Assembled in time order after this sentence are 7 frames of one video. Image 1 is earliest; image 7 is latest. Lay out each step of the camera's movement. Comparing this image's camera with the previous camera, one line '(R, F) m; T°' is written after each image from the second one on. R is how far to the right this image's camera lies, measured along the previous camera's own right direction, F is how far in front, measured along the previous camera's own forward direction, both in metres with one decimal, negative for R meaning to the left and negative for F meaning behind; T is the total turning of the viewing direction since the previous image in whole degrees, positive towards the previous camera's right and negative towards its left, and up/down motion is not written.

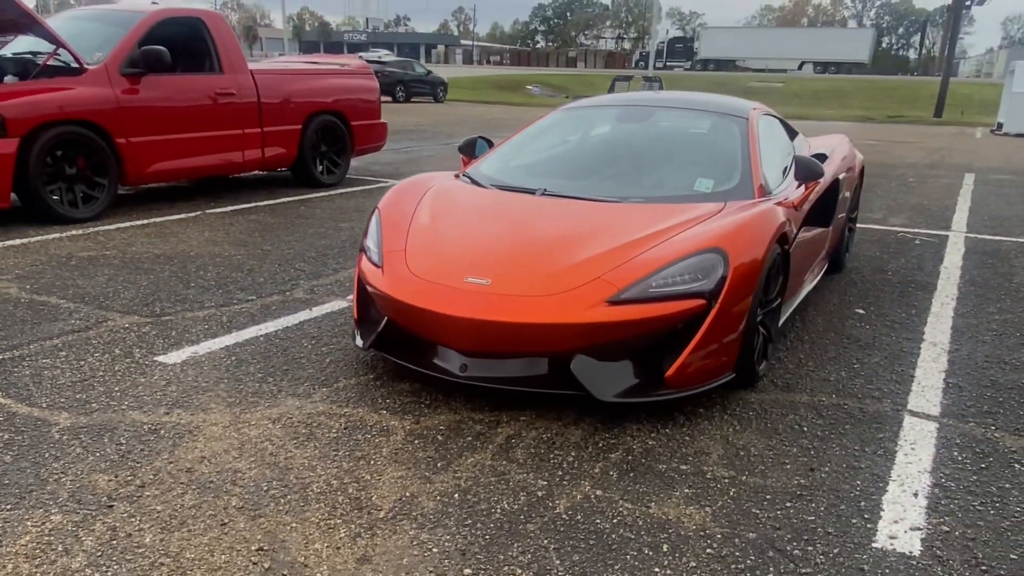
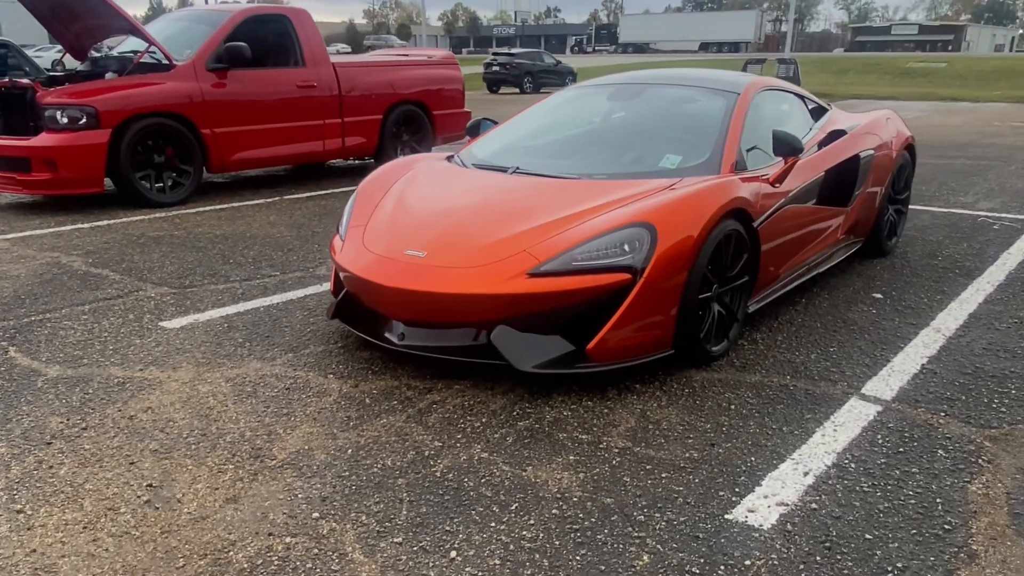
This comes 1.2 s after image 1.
(+0.8, 0.0) m; -10°
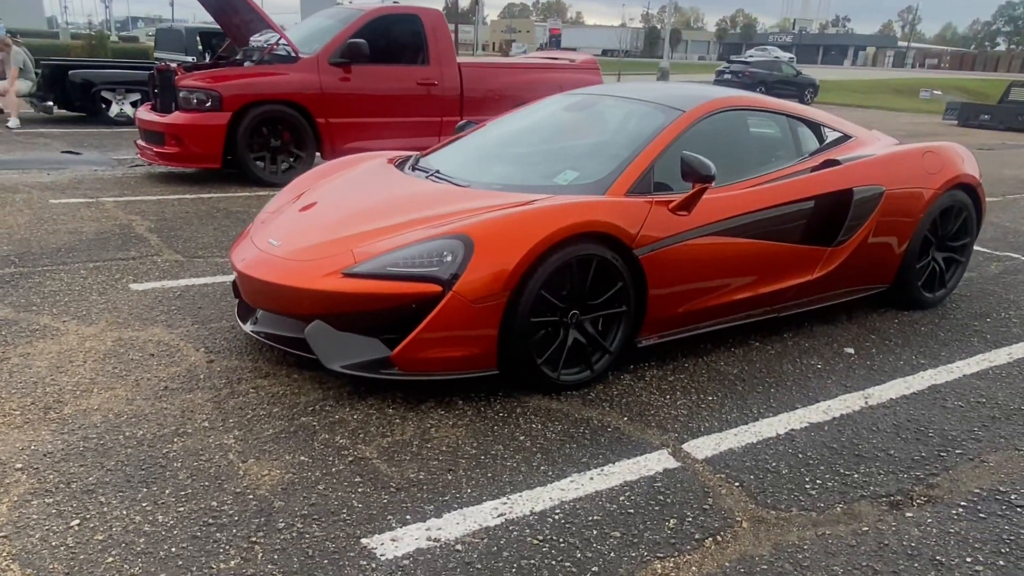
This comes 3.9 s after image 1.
(+1.5, +0.3) m; -16°
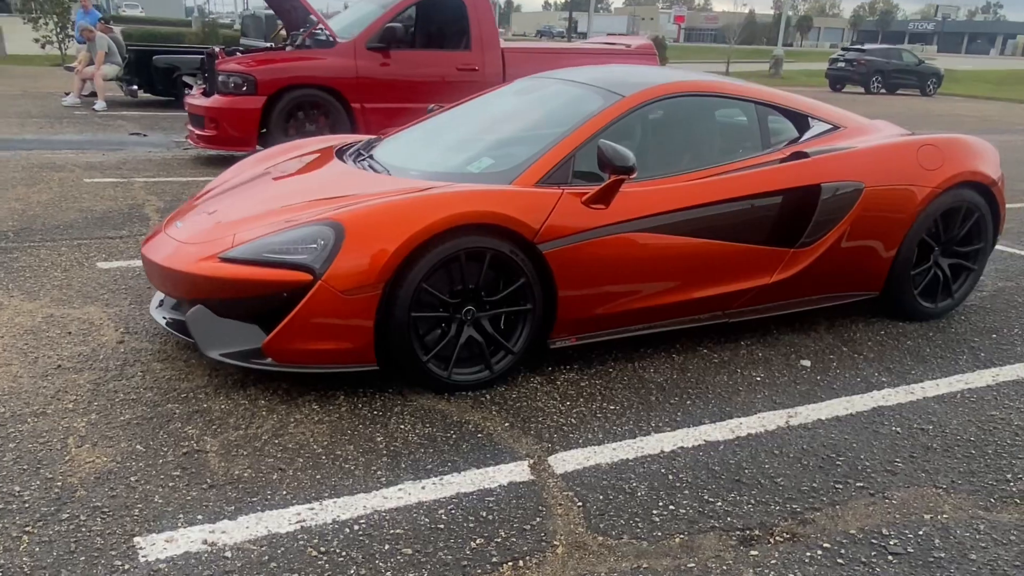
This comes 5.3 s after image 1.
(+0.8, +0.2) m; -7°
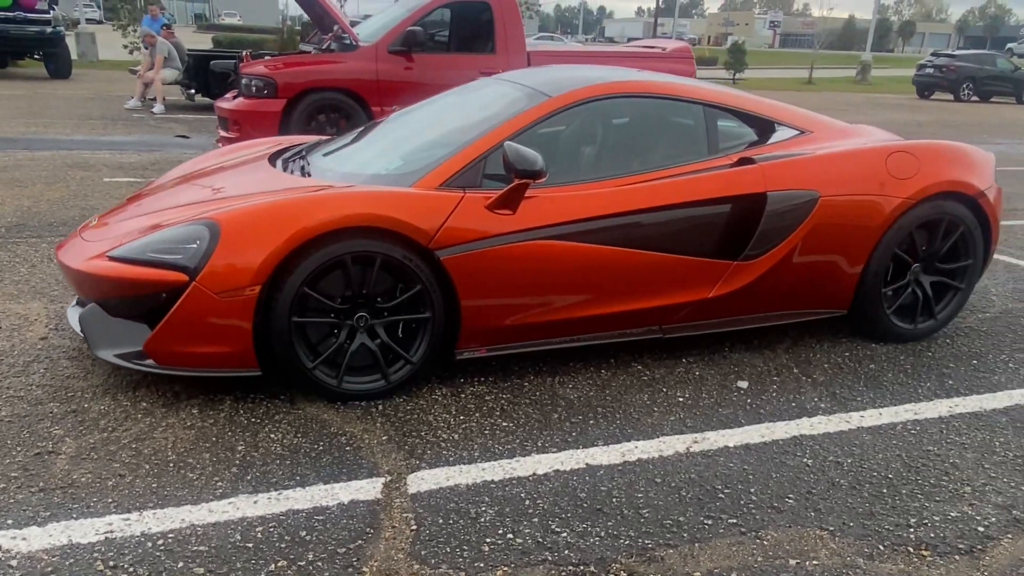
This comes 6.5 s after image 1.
(+0.7, +0.2) m; -6°
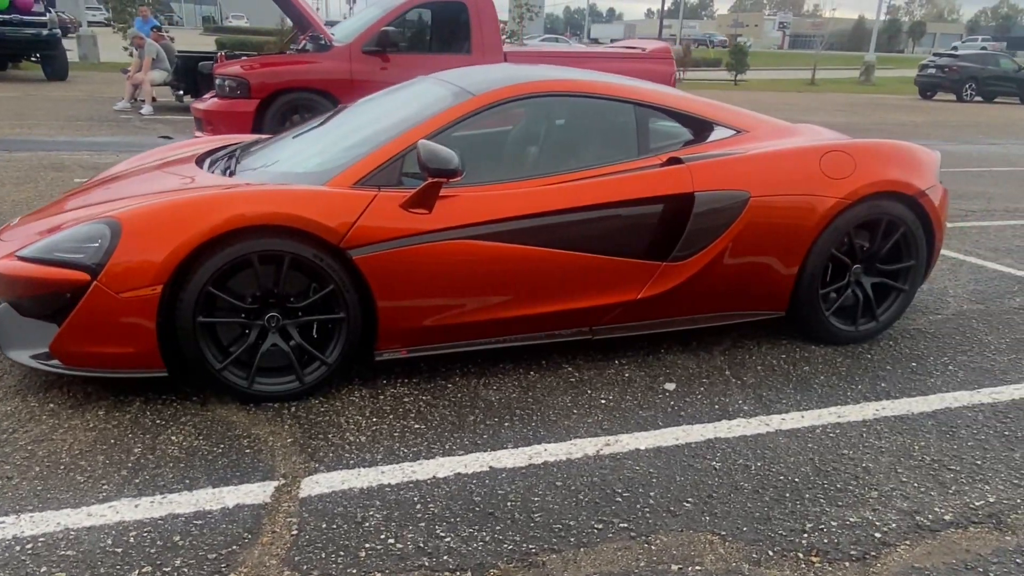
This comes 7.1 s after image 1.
(+0.3, 0.0) m; -1°
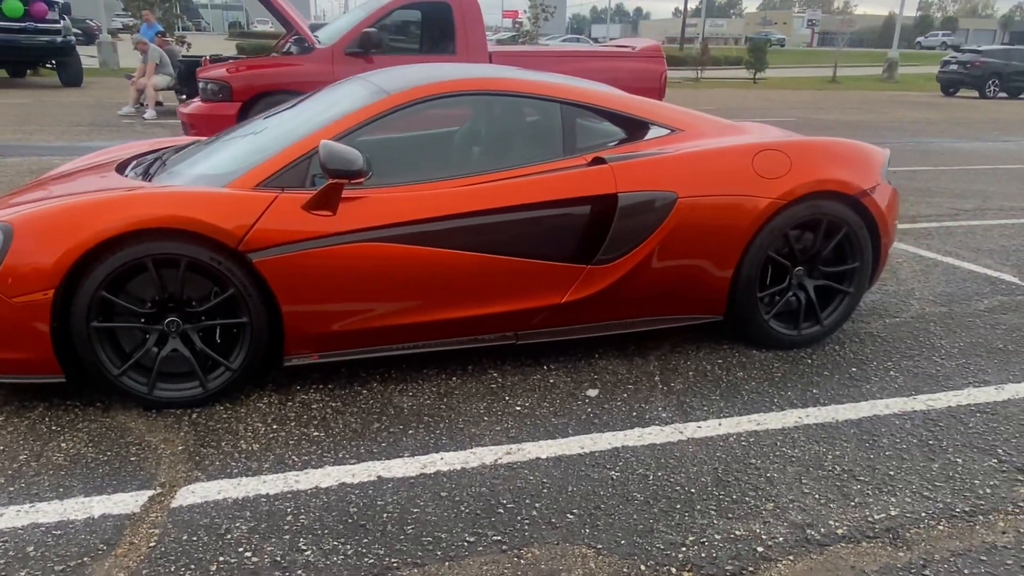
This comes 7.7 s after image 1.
(+0.4, +0.1) m; -2°
